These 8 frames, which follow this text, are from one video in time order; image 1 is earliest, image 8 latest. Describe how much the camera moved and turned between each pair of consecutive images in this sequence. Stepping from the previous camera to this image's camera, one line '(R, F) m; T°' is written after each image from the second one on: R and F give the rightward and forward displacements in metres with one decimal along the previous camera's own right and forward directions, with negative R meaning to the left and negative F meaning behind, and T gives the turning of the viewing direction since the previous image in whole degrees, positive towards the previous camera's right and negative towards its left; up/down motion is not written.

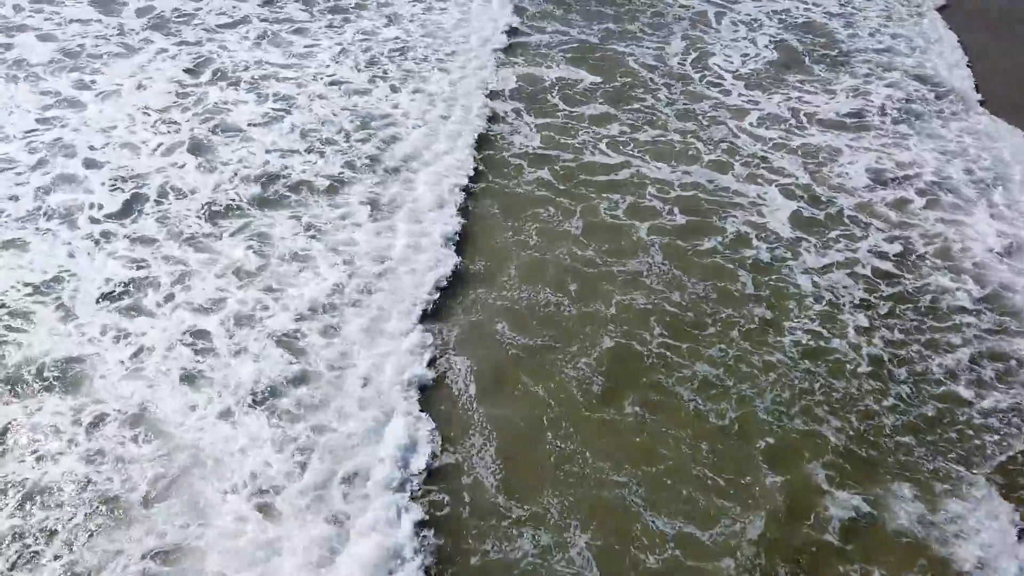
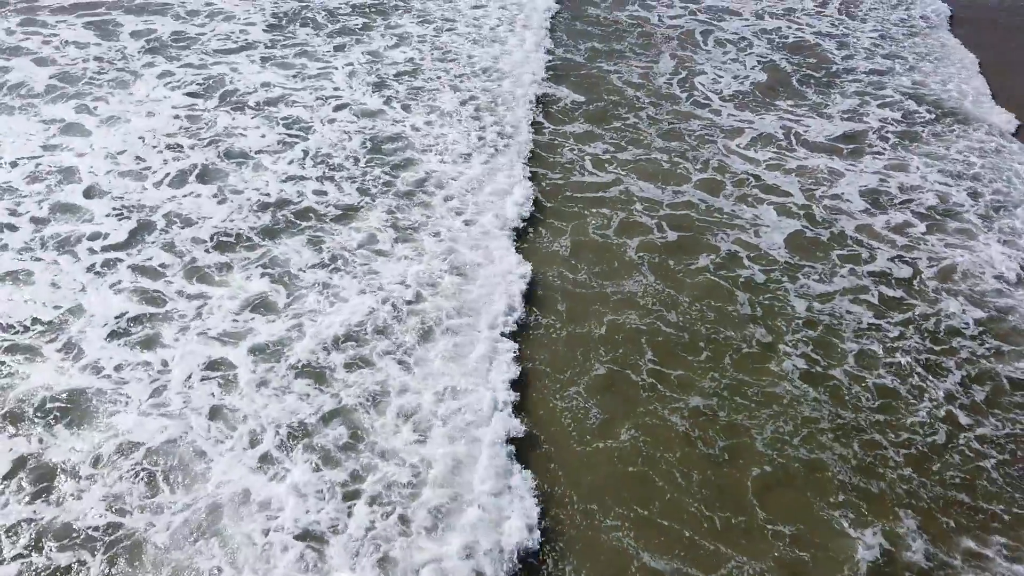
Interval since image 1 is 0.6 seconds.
(-0.3, +0.2) m; +1°
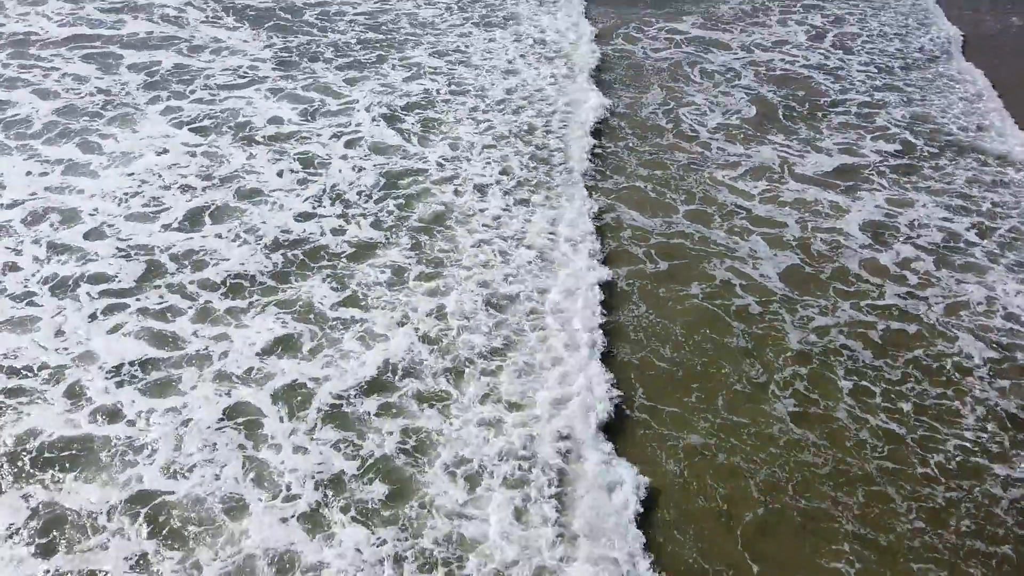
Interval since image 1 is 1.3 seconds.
(-0.3, +0.2) m; +1°
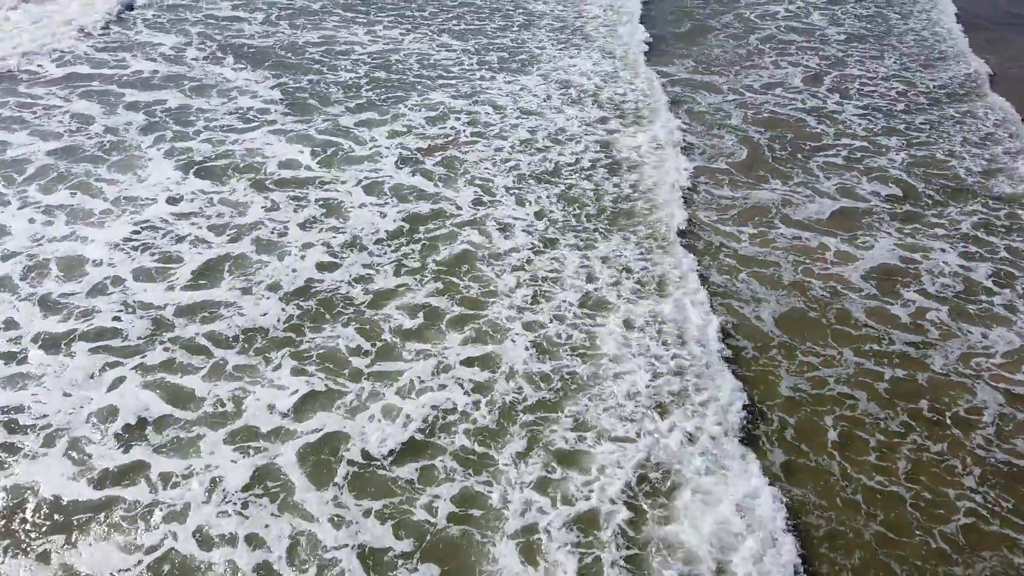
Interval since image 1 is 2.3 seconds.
(-0.4, +0.4) m; +1°
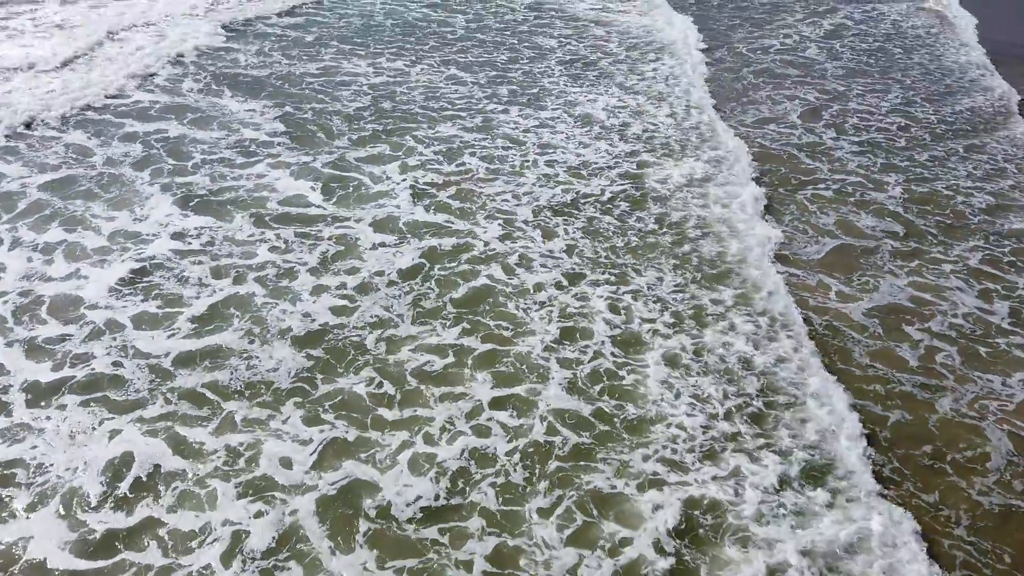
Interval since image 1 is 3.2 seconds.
(-0.3, +0.4) m; +1°
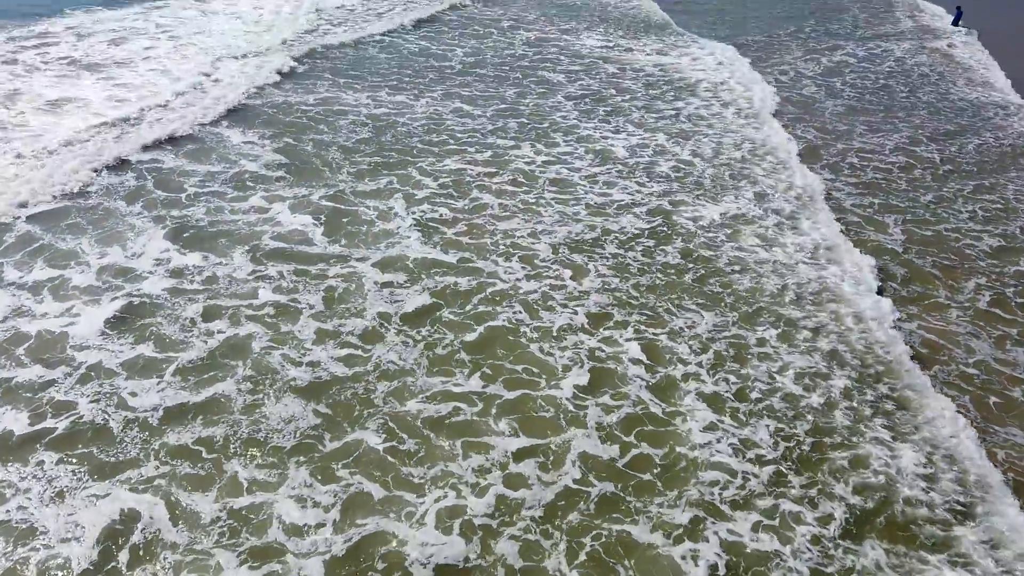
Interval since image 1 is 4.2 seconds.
(-0.3, +0.4) m; +1°
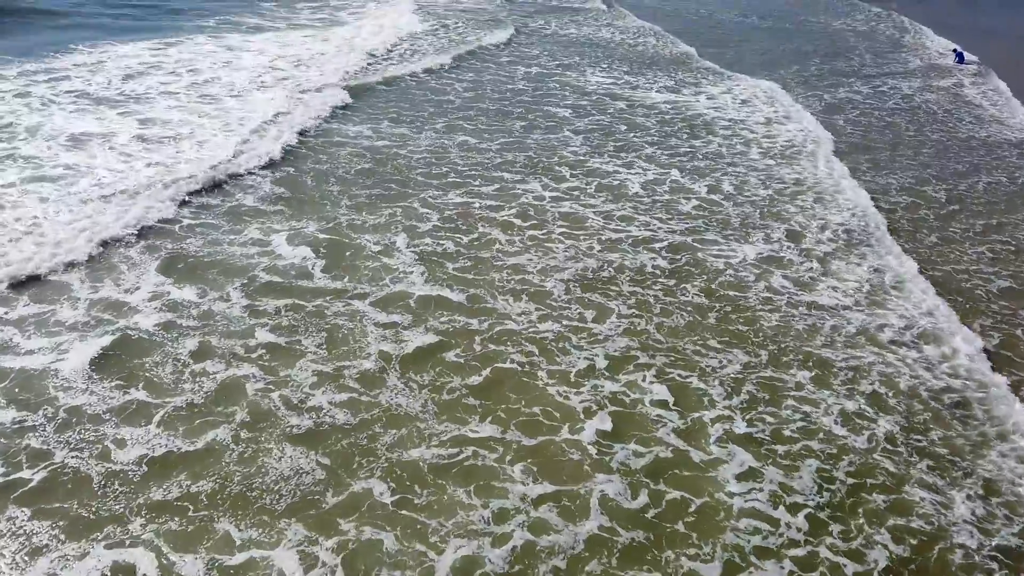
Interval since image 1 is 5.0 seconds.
(-0.1, +0.4) m; 0°
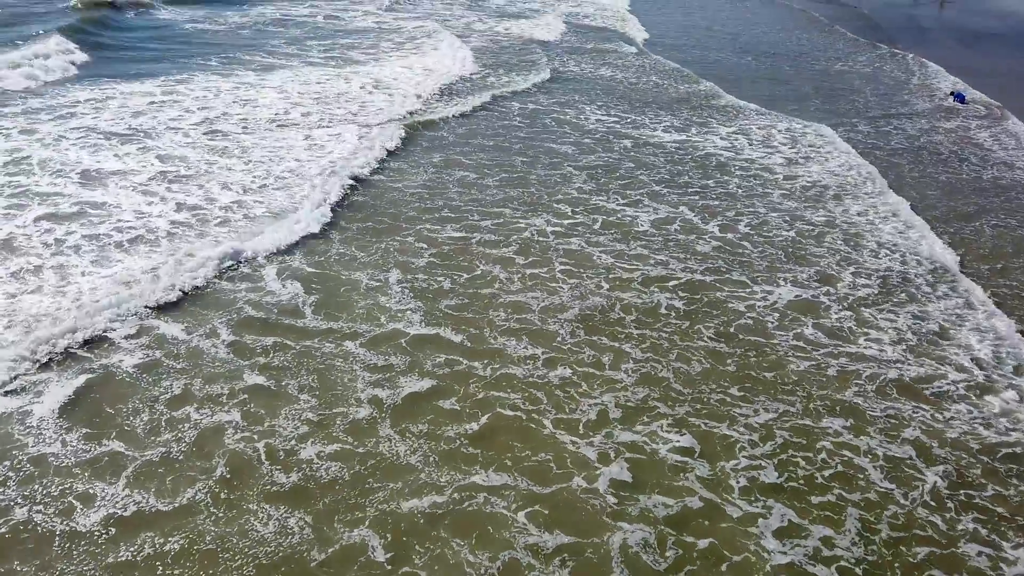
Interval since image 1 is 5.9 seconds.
(-0.1, +0.4) m; +1°
